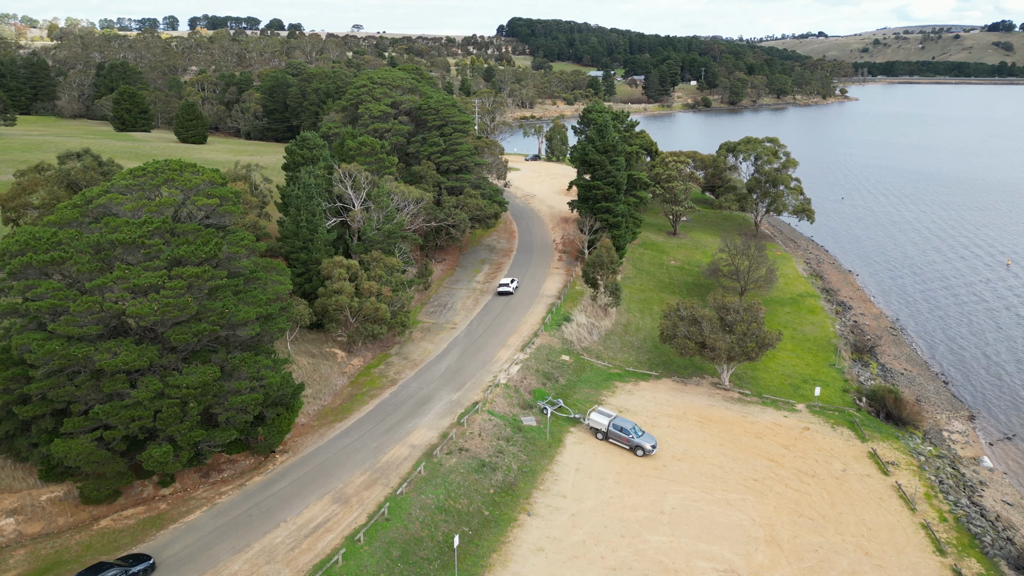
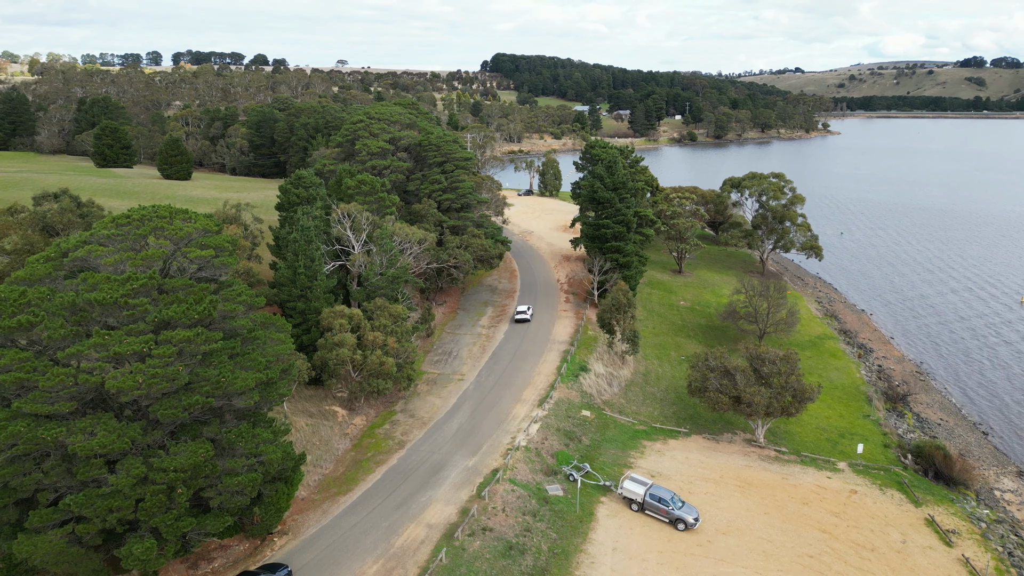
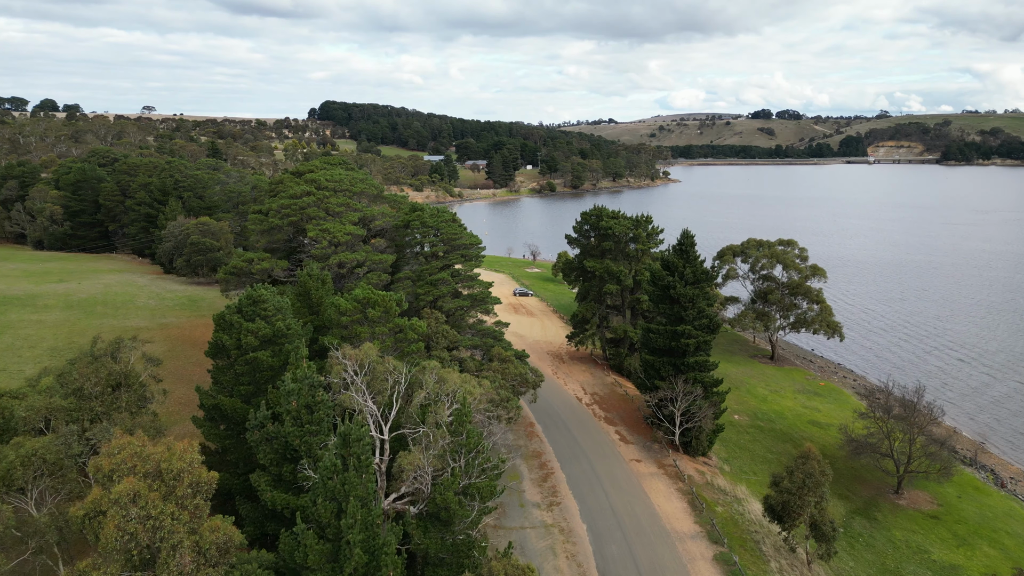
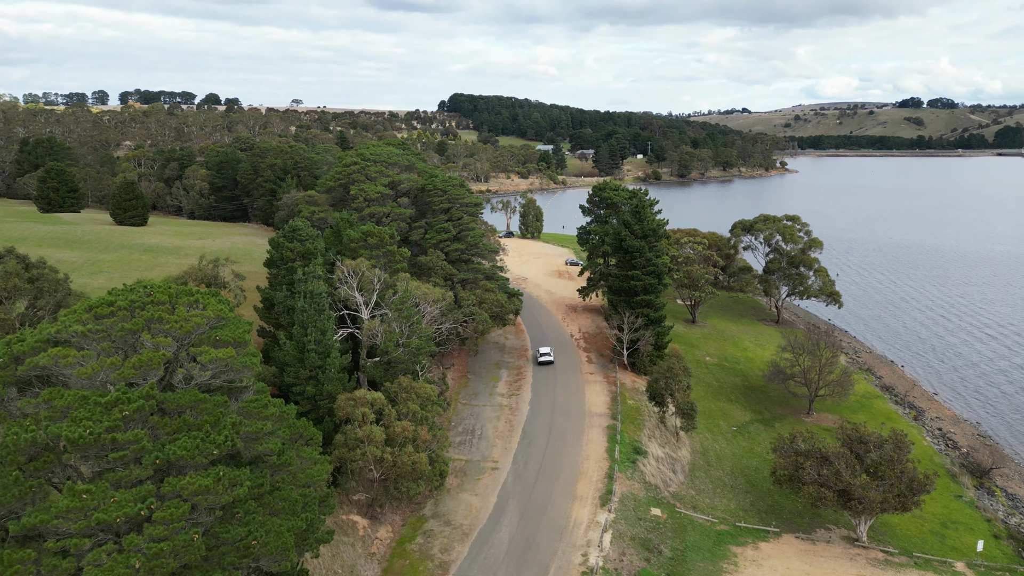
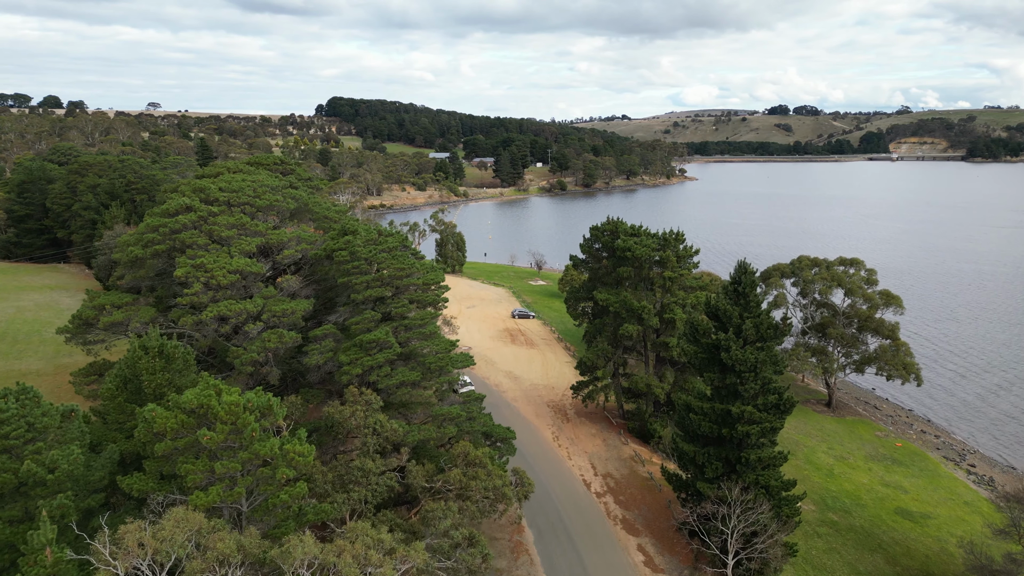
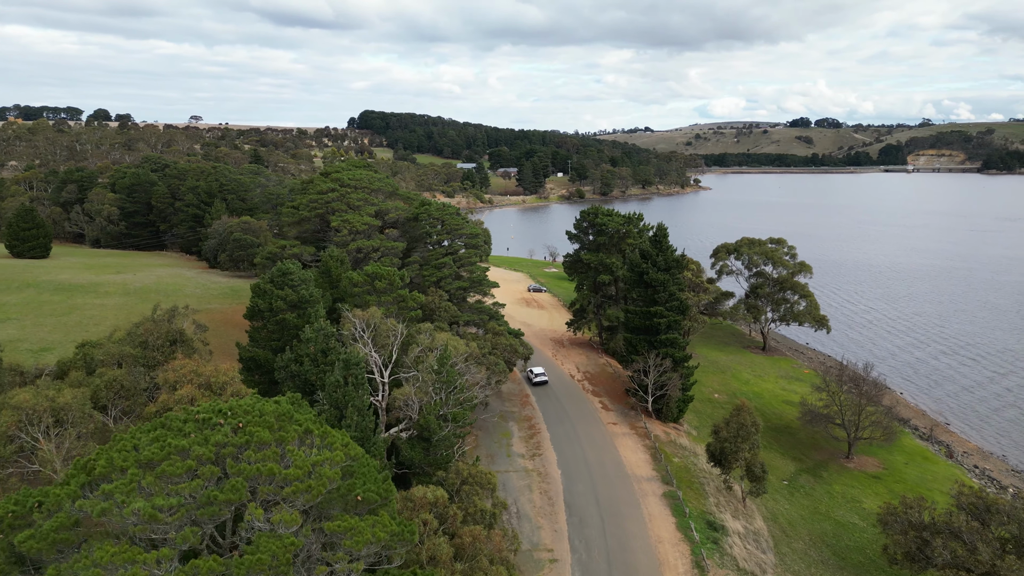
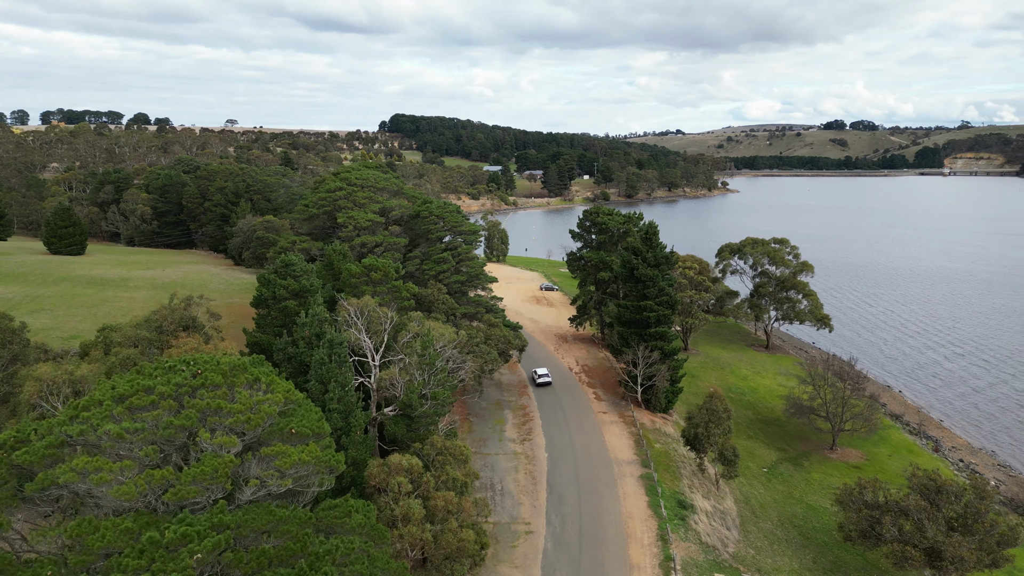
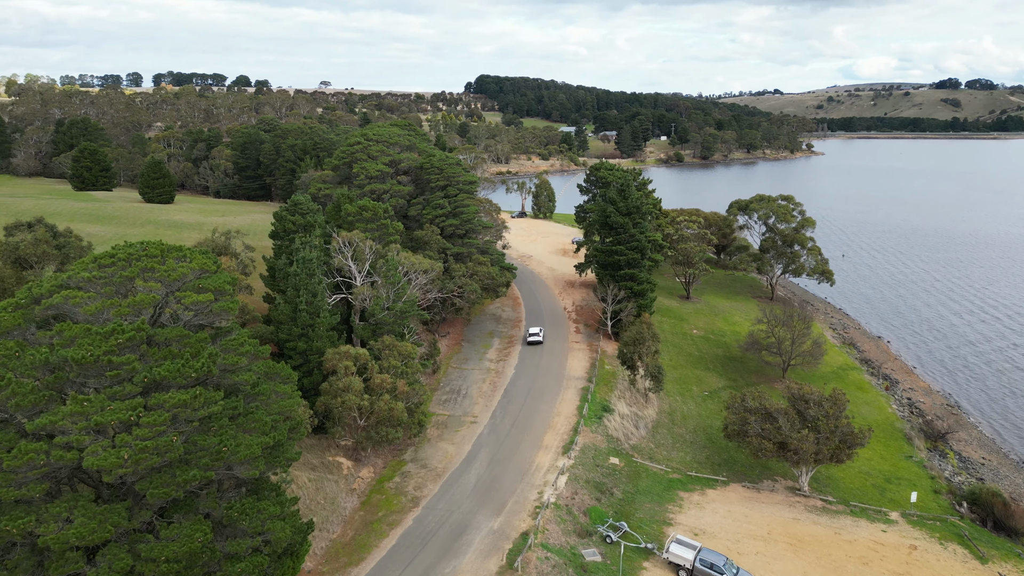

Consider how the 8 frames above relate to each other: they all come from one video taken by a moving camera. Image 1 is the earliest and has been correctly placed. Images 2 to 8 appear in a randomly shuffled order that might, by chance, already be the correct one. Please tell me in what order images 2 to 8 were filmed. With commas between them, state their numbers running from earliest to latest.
2, 8, 4, 7, 6, 3, 5
